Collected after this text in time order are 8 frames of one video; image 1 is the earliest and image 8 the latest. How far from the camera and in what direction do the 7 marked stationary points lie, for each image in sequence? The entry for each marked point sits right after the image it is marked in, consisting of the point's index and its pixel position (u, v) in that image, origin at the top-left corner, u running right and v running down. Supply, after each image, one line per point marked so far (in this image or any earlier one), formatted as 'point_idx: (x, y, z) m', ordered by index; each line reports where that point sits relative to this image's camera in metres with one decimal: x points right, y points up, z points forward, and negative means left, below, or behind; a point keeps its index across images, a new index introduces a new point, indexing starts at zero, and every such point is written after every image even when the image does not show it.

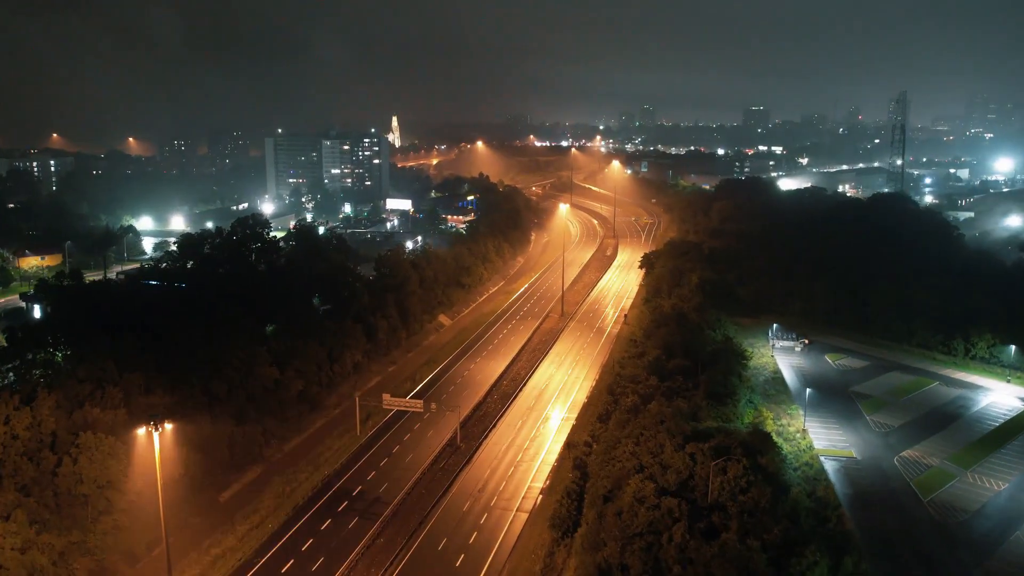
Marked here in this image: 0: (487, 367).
0: (-0.5, -1.7, +19.4) m
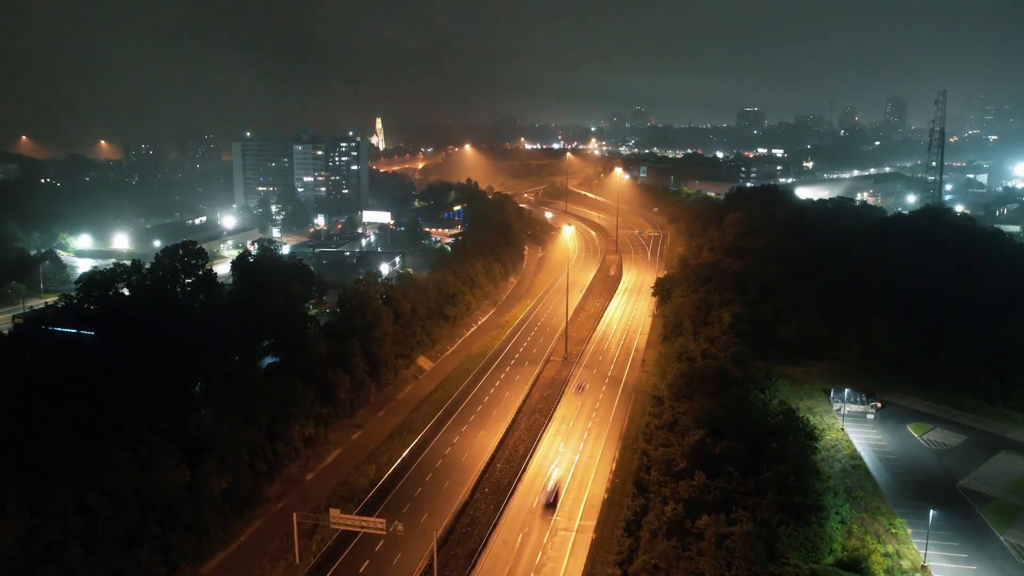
0: (-0.6, -2.5, +15.3) m
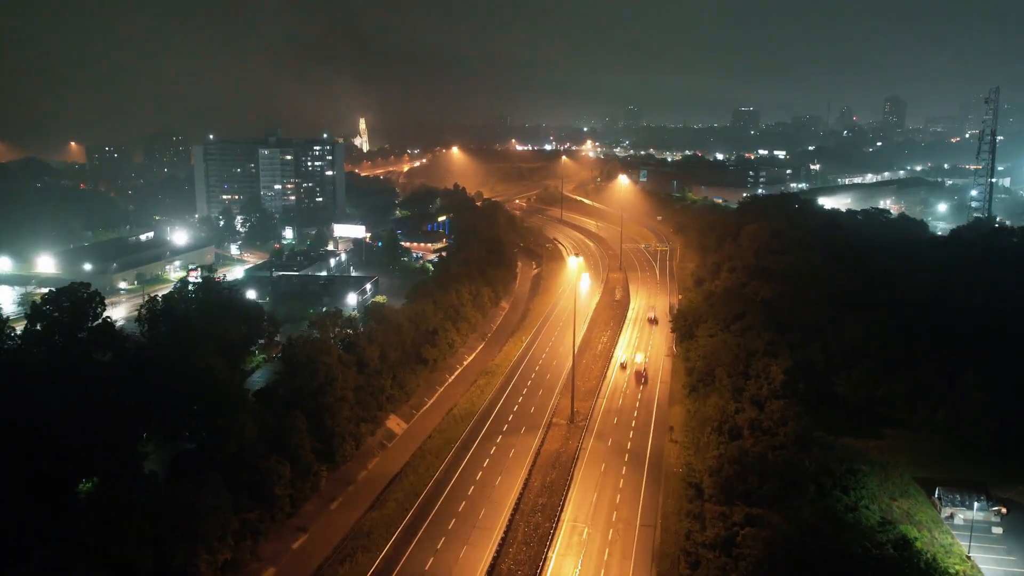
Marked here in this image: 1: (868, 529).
0: (-0.7, -3.3, +11.2) m
1: (+4.0, -2.7, +10.4) m
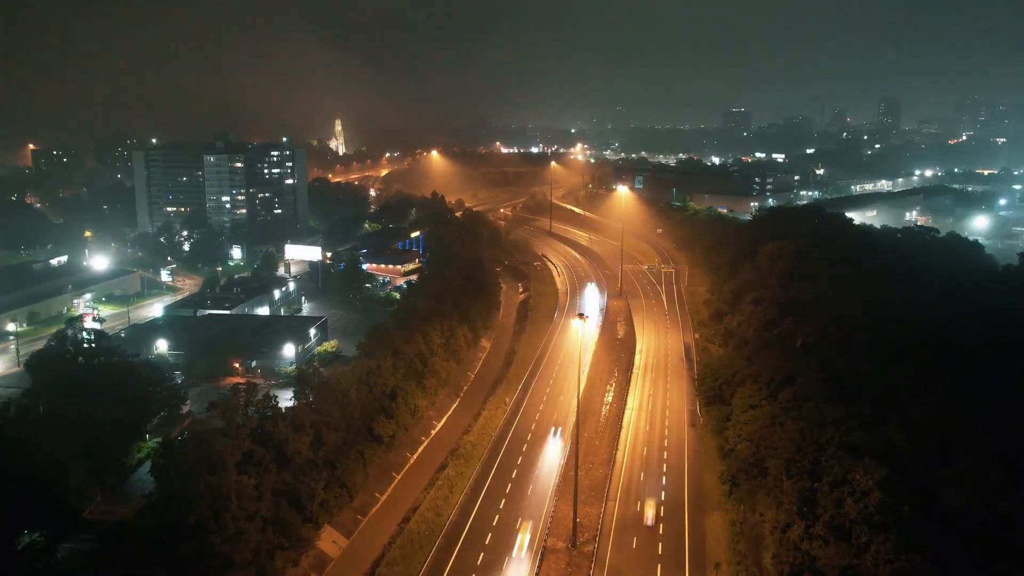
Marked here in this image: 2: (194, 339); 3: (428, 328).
0: (-0.9, -4.1, +6.6) m
1: (+3.8, -3.5, +5.9) m
2: (-6.1, -1.0, +17.7) m
3: (-1.8, -0.8, +19.4) m
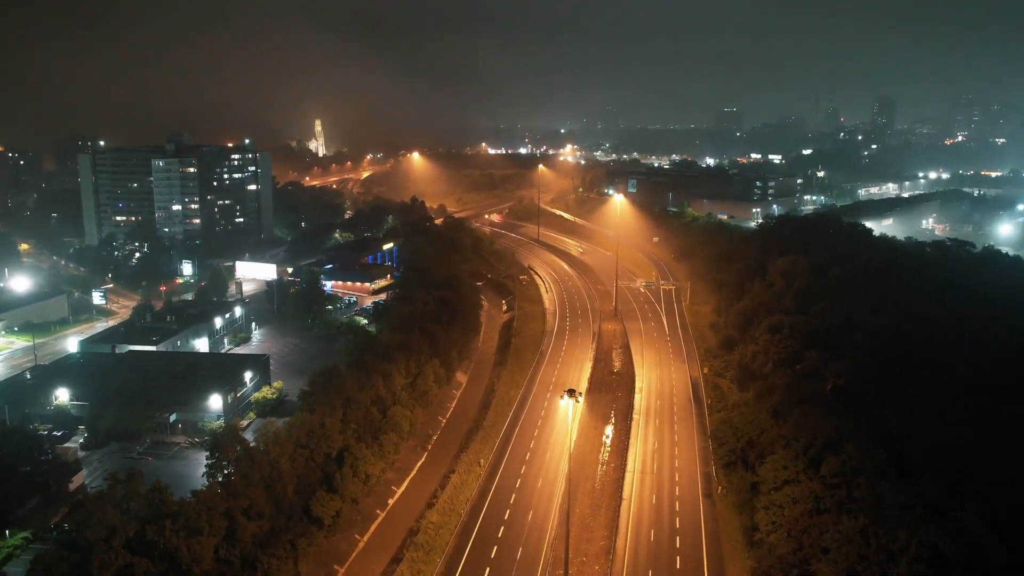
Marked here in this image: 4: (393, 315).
0: (-1.1, -4.7, +3.6) m
1: (+3.6, -4.1, +2.9) m
2: (-6.4, -1.6, +14.7) m
3: (-2.2, -1.4, +16.3) m
4: (-2.5, -0.6, +19.9) m
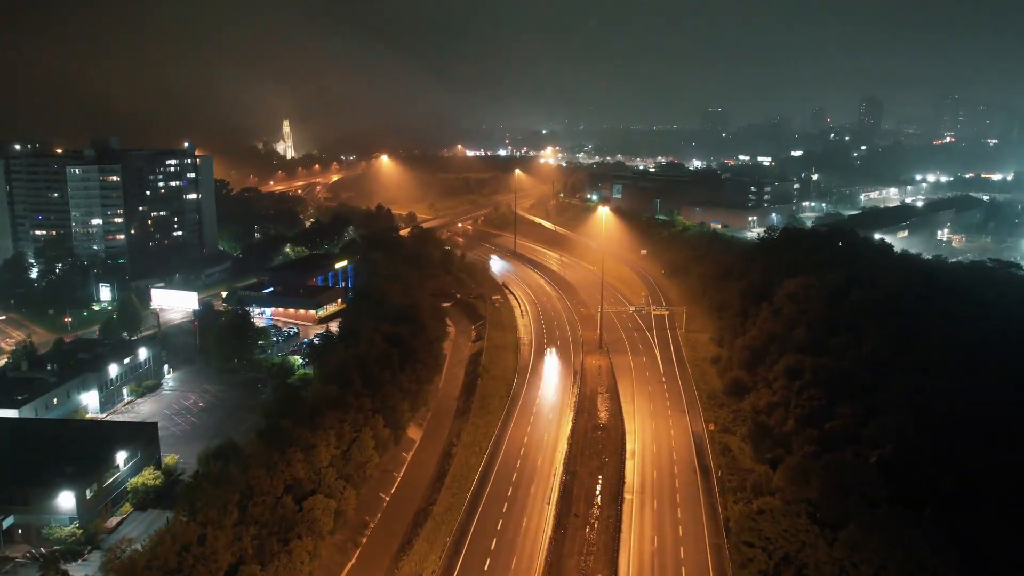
0: (-1.4, -5.3, +0.1) m
1: (+3.2, -4.7, -0.5) m
2: (-7.0, -2.2, +11.0) m
3: (-2.7, -2.0, +12.8) m
4: (-3.2, -1.2, +16.4) m
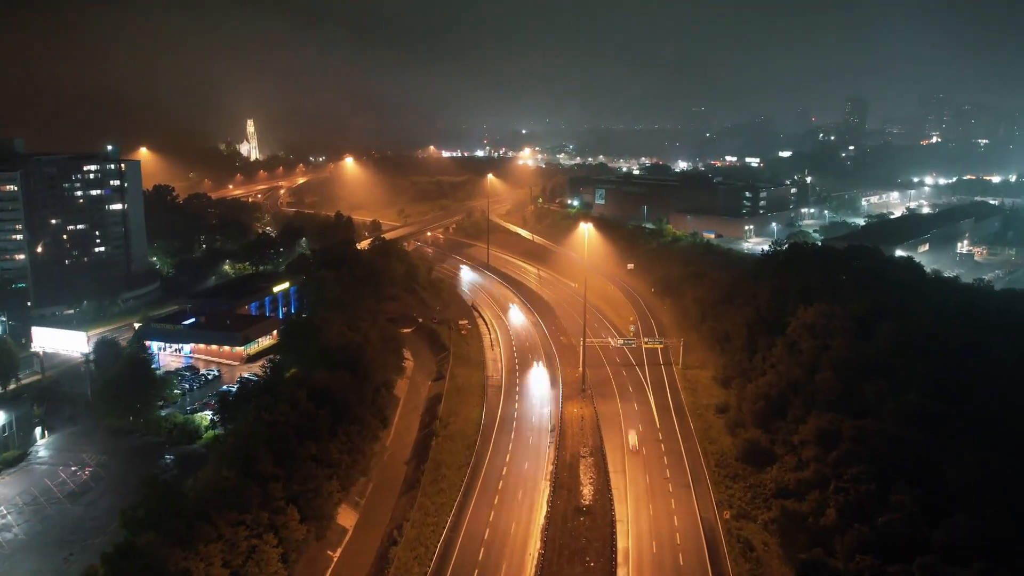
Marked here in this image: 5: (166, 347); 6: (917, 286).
0: (-1.7, -6.0, -3.4) m
1: (+3.0, -5.3, -4.0) m
2: (-7.4, -2.9, +7.4) m
3: (-3.2, -2.7, +9.2) m
4: (-3.8, -1.9, +12.8) m
5: (-7.0, -1.2, +18.8) m
6: (+8.4, +0.1, +19.3) m
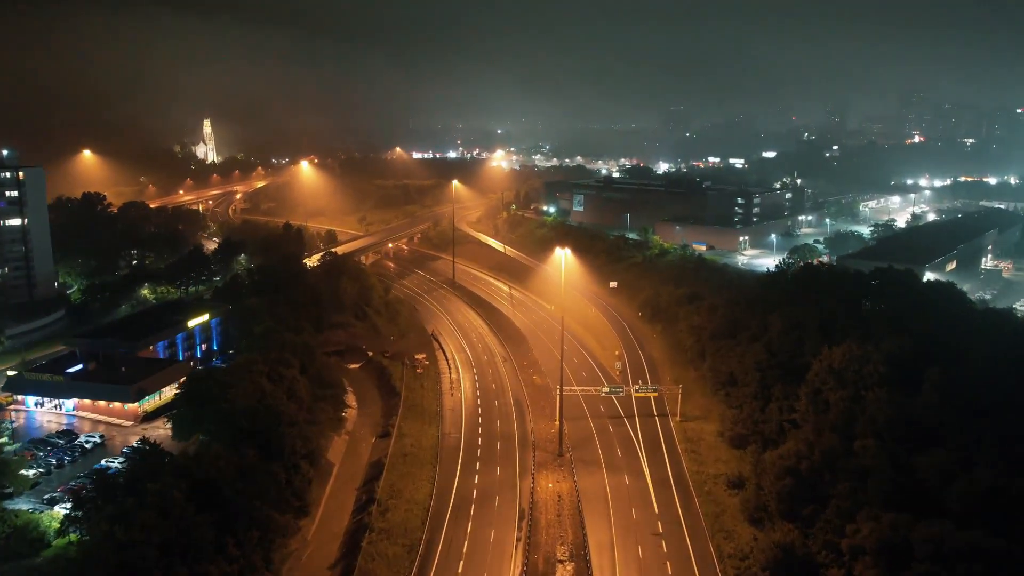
0: (-1.8, -6.6, -7.0) m
1: (+2.9, -5.9, -7.4) m
2: (-7.8, -3.6, +3.7) m
3: (-3.6, -3.3, +5.6) m
4: (-4.3, -2.5, +9.2) m
5: (-7.7, -1.9, +15.1) m
6: (+7.7, -0.5, +16.0) m
